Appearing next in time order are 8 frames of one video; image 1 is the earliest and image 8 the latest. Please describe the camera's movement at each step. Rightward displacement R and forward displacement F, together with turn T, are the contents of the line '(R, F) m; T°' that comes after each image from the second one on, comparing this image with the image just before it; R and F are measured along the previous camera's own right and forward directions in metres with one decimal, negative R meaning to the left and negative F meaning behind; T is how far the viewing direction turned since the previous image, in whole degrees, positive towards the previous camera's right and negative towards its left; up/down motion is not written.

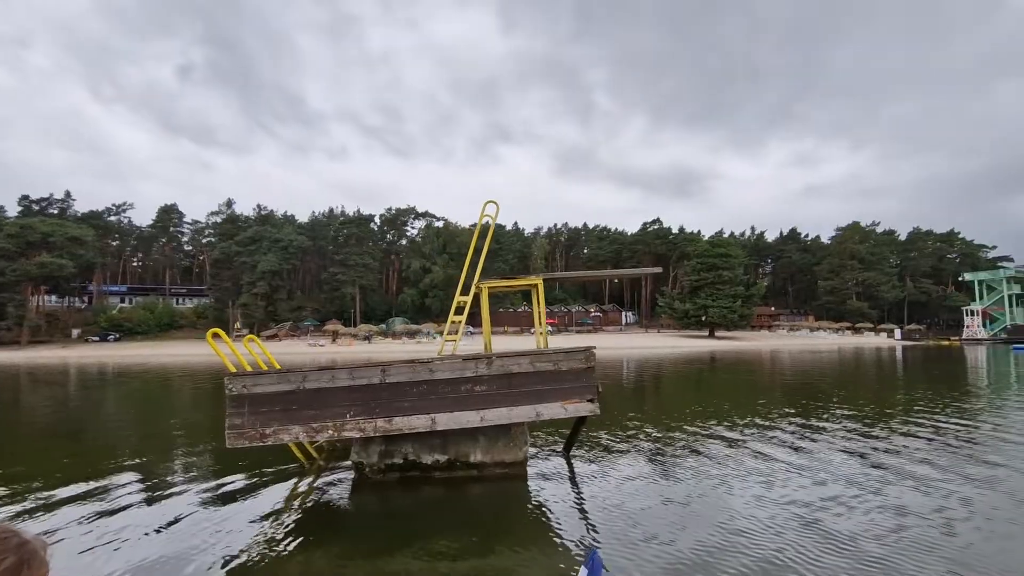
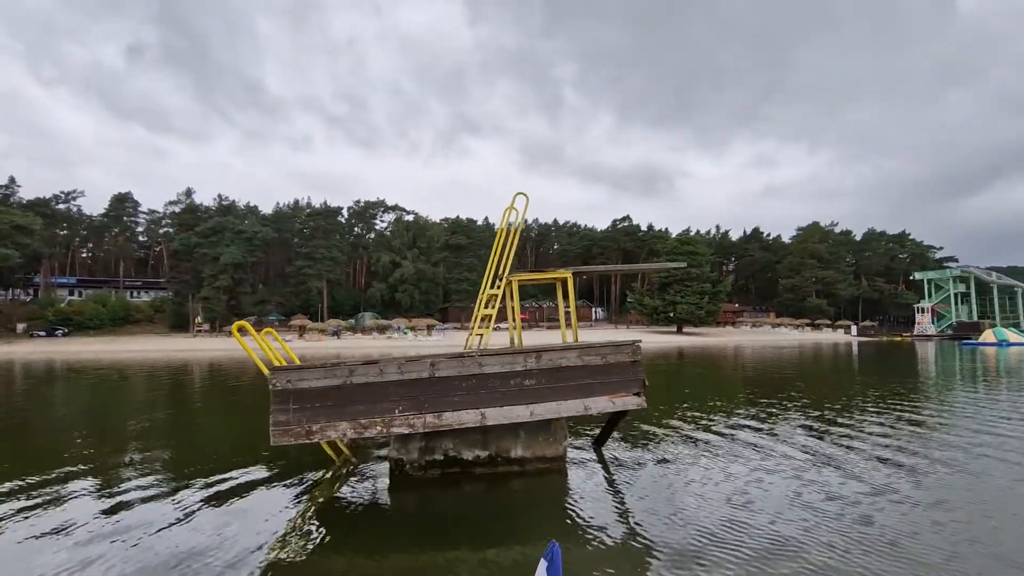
(-0.8, +0.1) m; +4°
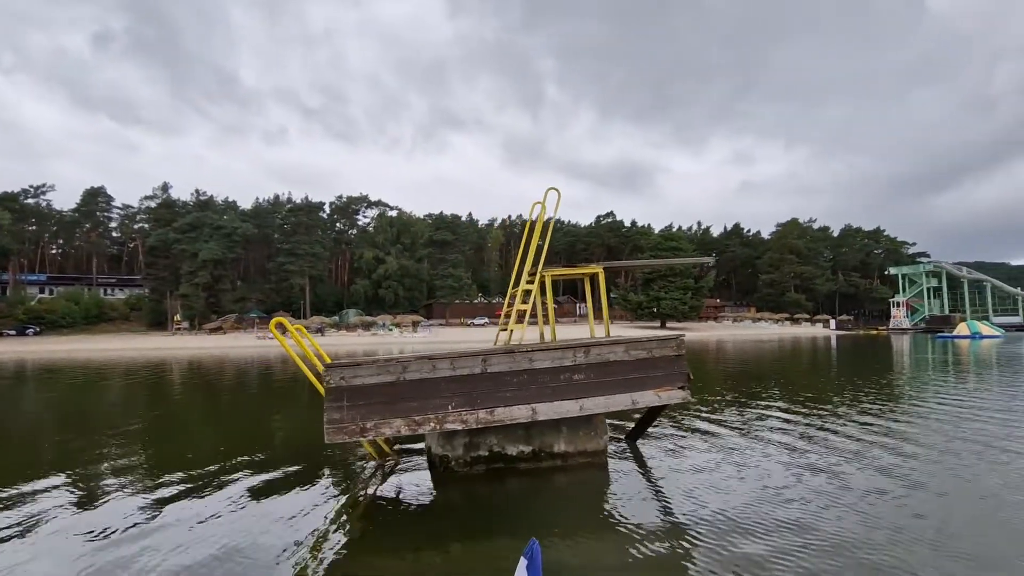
(-0.6, 0.0) m; +2°
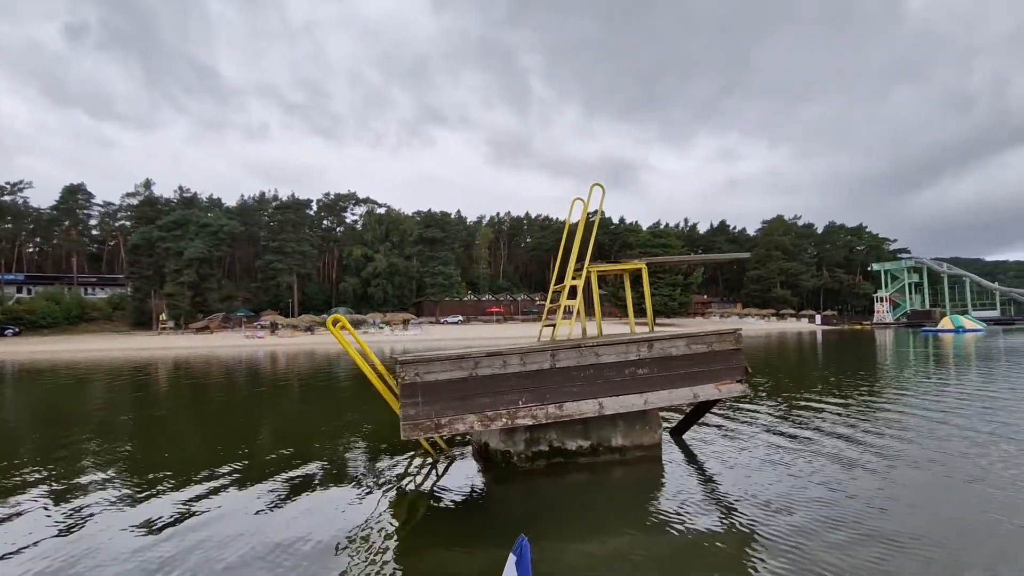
(-0.7, 0.0) m; +2°
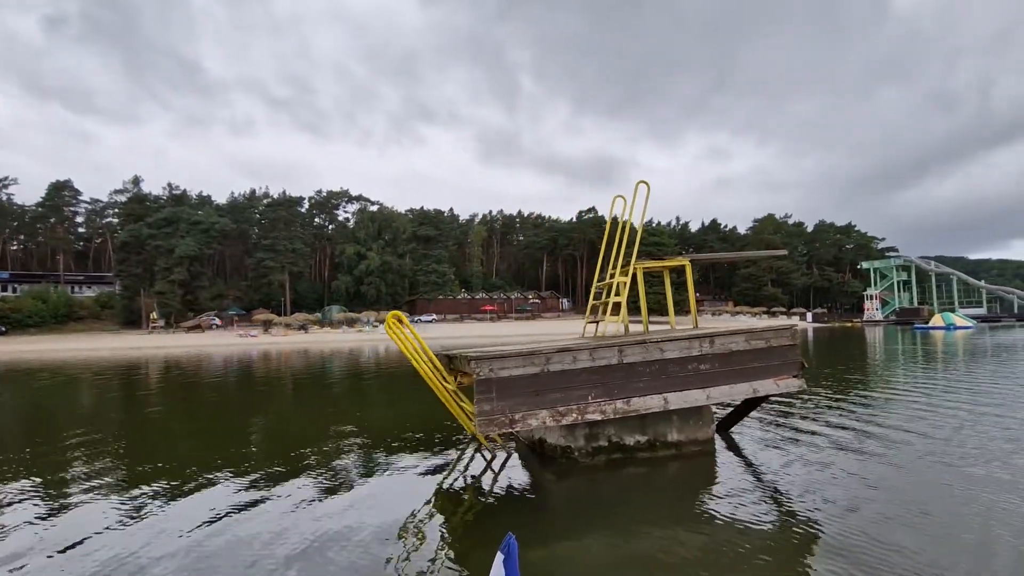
(-0.7, 0.0) m; +1°
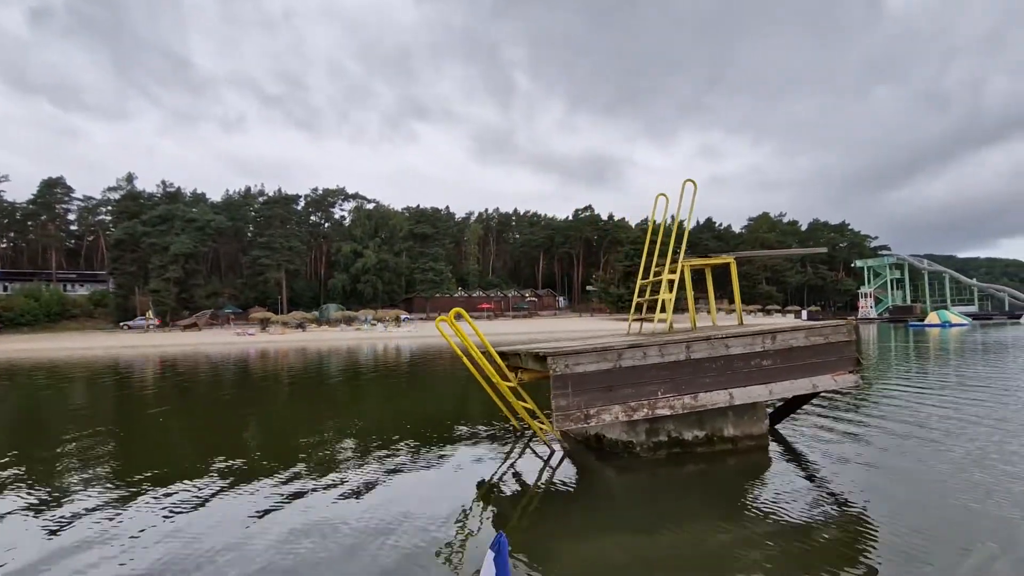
(-0.7, 0.0) m; +1°
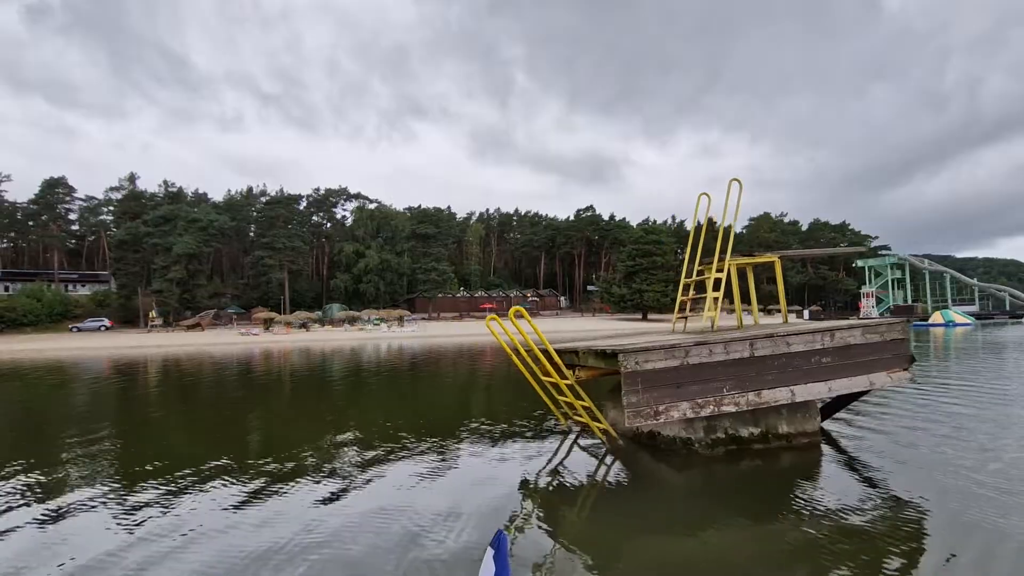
(-0.6, -0.1) m; 0°
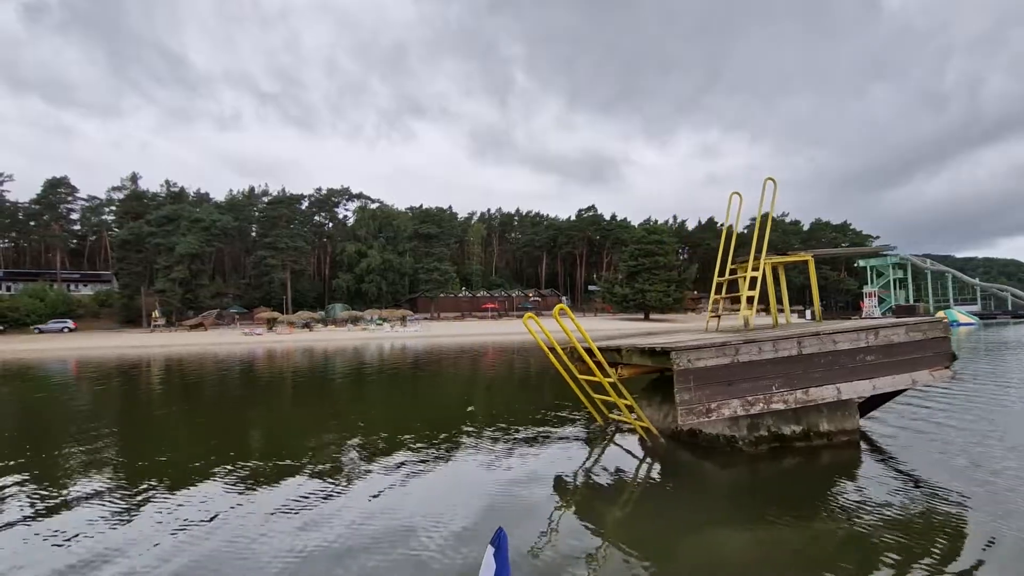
(-0.4, 0.0) m; 0°
